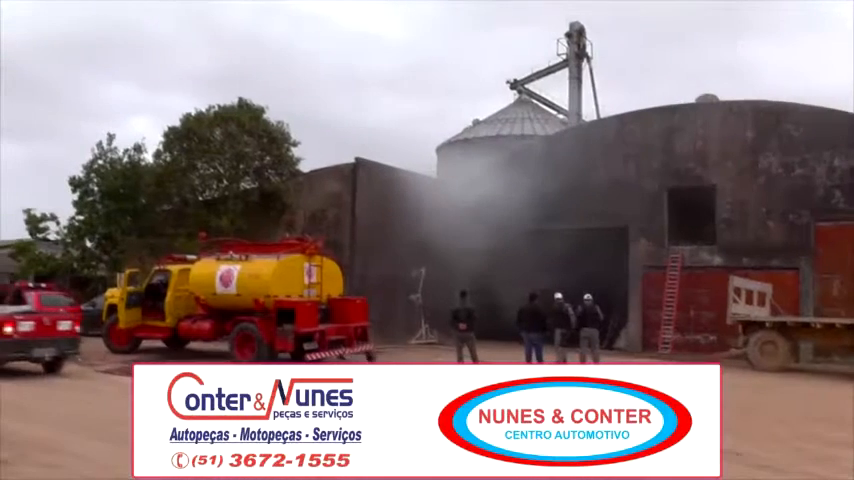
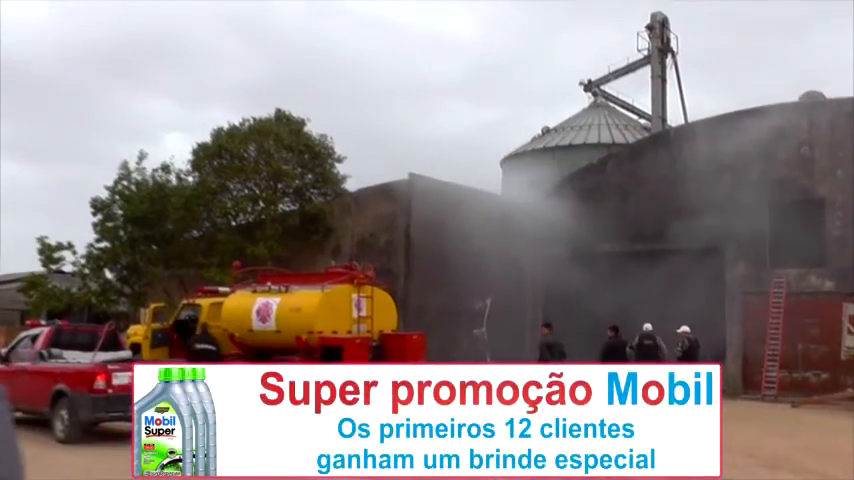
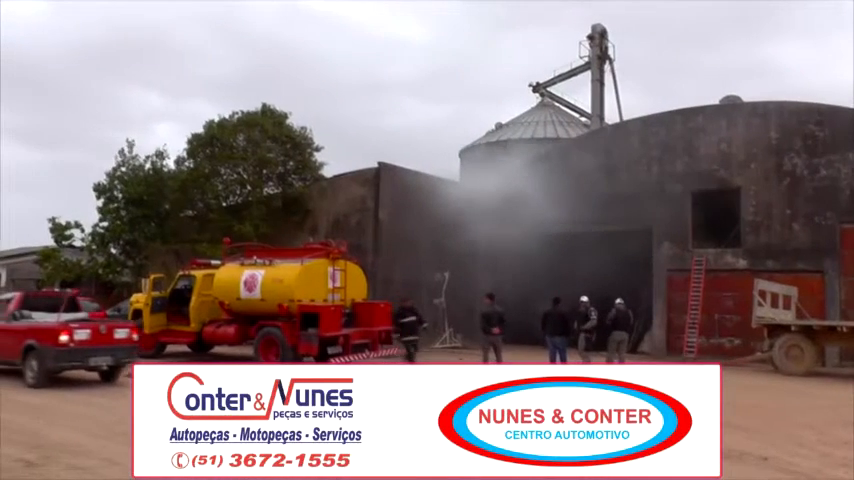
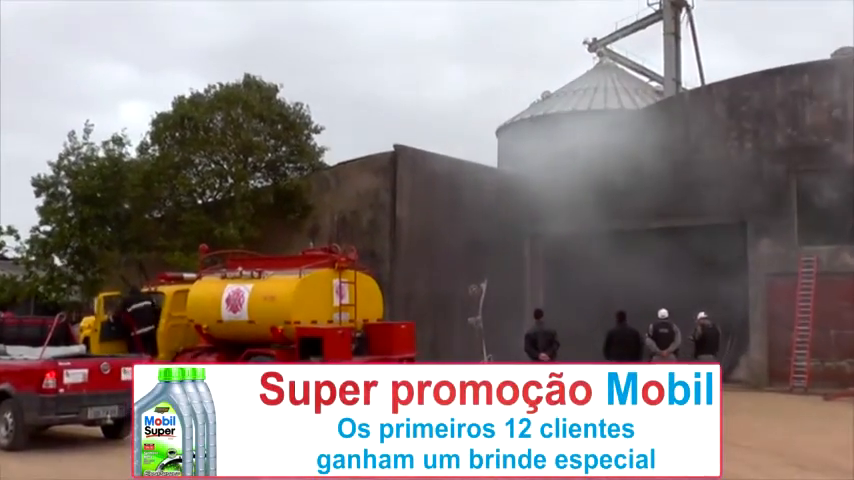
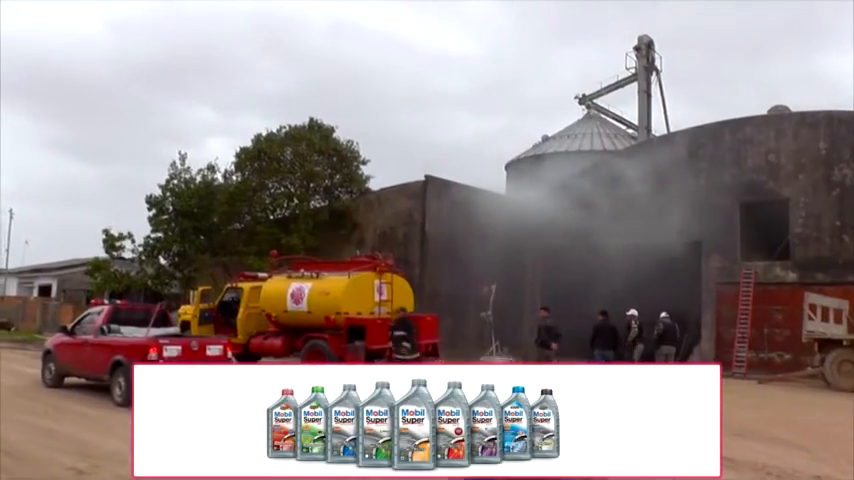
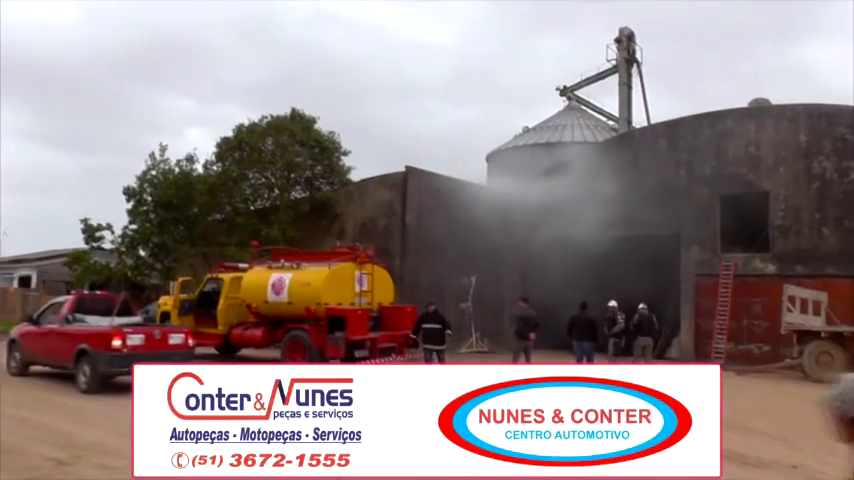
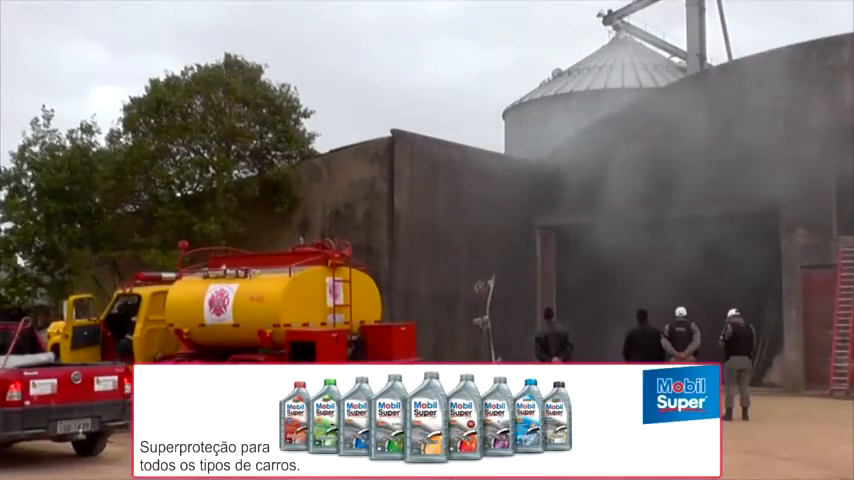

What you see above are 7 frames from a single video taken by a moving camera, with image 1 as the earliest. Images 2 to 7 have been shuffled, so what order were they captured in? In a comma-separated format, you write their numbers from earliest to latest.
3, 6, 5, 2, 4, 7
